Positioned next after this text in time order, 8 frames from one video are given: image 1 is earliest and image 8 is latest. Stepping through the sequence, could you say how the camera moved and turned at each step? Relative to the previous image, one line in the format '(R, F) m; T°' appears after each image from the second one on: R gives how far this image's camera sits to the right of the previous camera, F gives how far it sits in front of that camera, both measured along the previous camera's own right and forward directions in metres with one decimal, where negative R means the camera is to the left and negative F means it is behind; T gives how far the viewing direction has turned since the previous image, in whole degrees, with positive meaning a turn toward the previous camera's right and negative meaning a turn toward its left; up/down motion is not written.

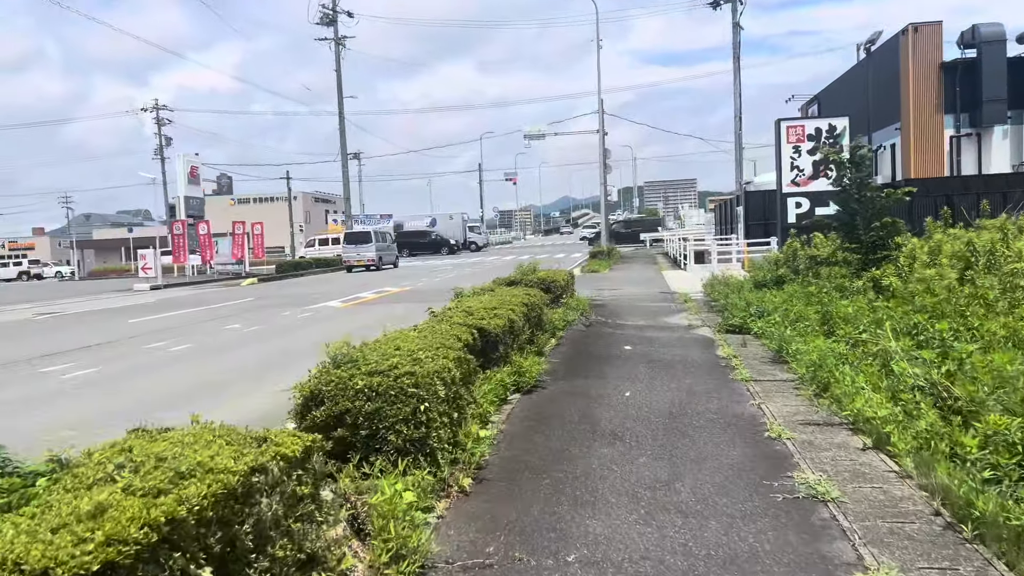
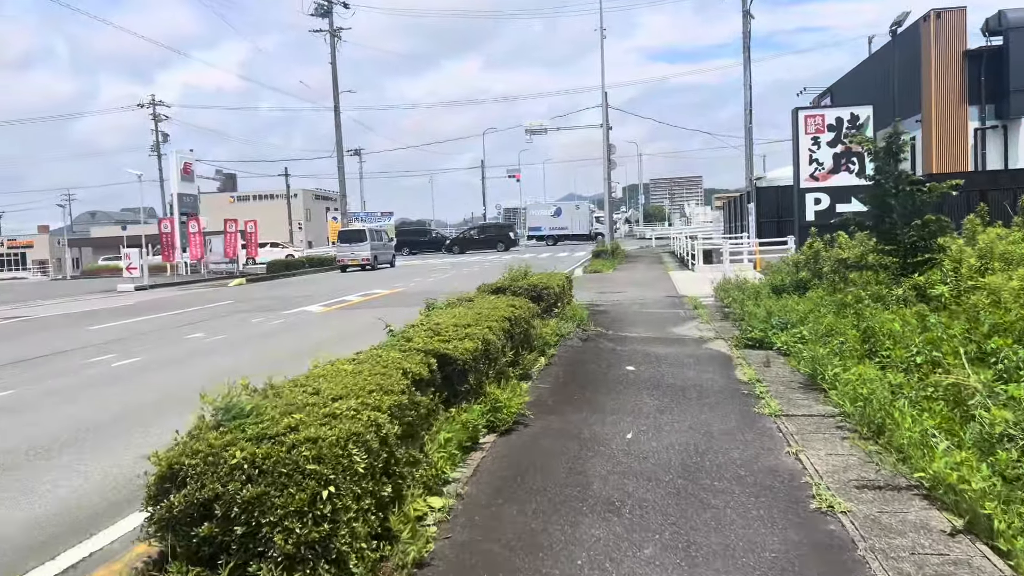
(+0.2, +1.4) m; 0°
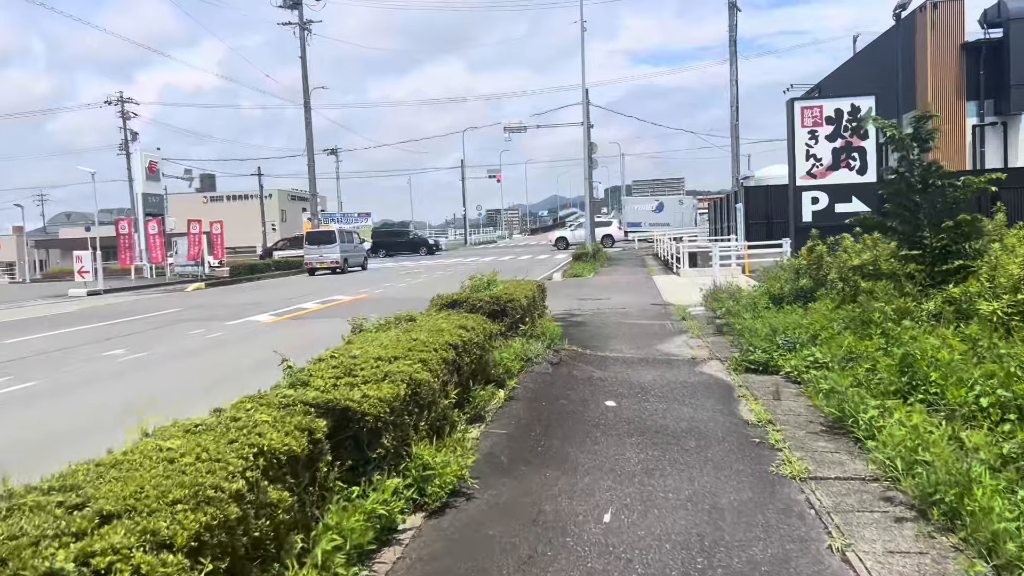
(+0.3, +1.6) m; +1°
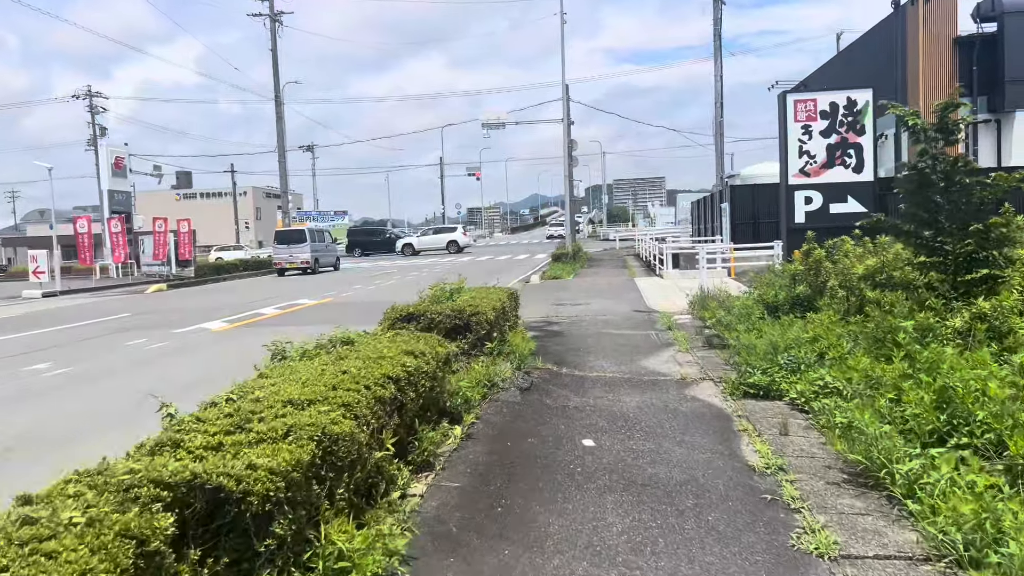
(+0.2, +1.1) m; +1°
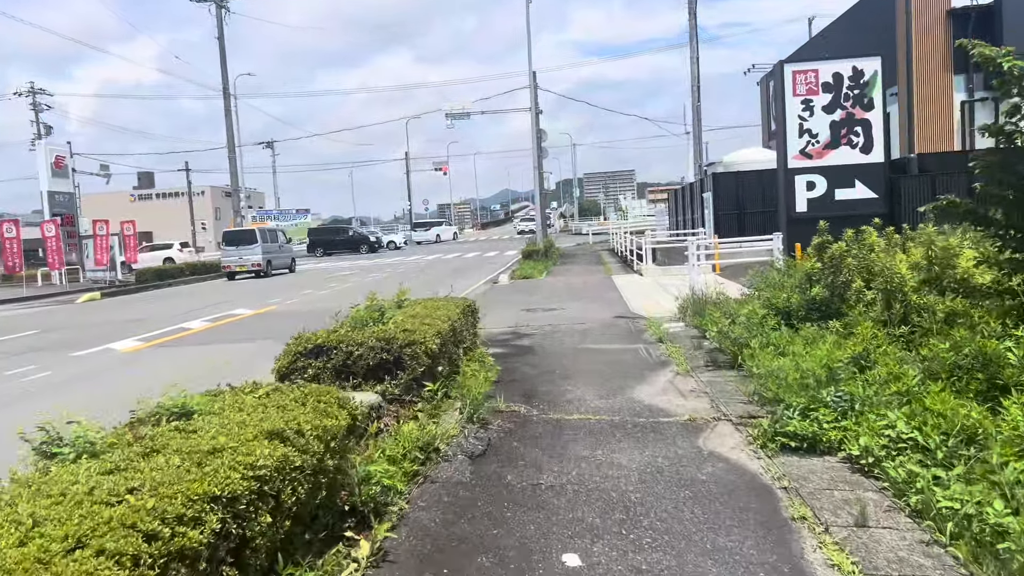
(+0.2, +2.0) m; +2°
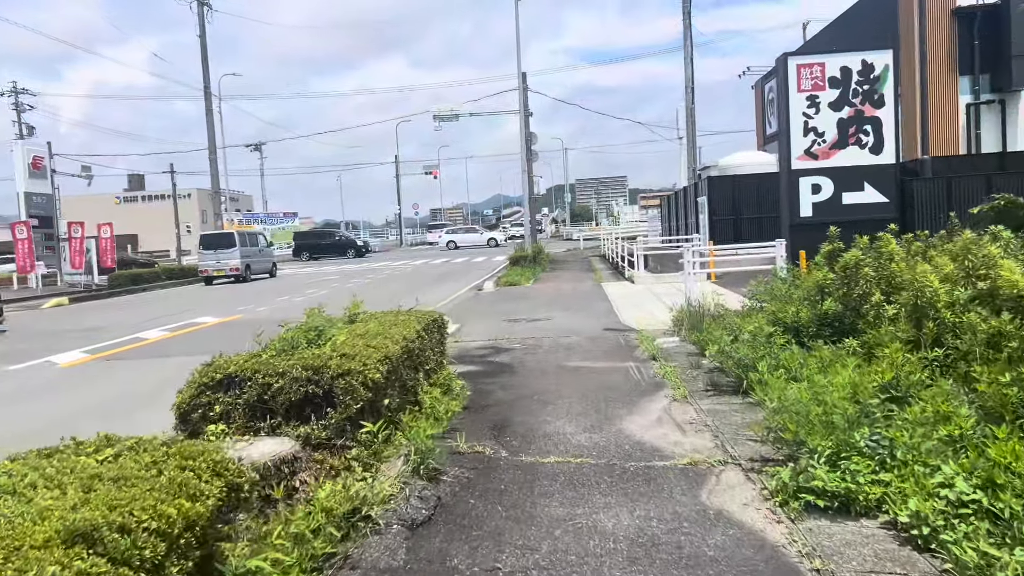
(+0.2, +1.0) m; +1°
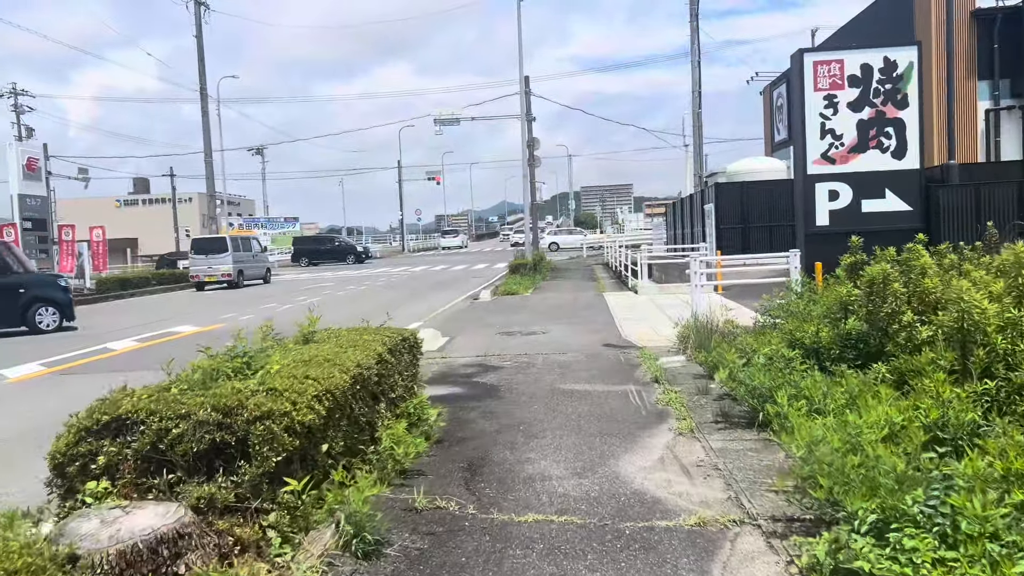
(+0.2, +0.9) m; 0°
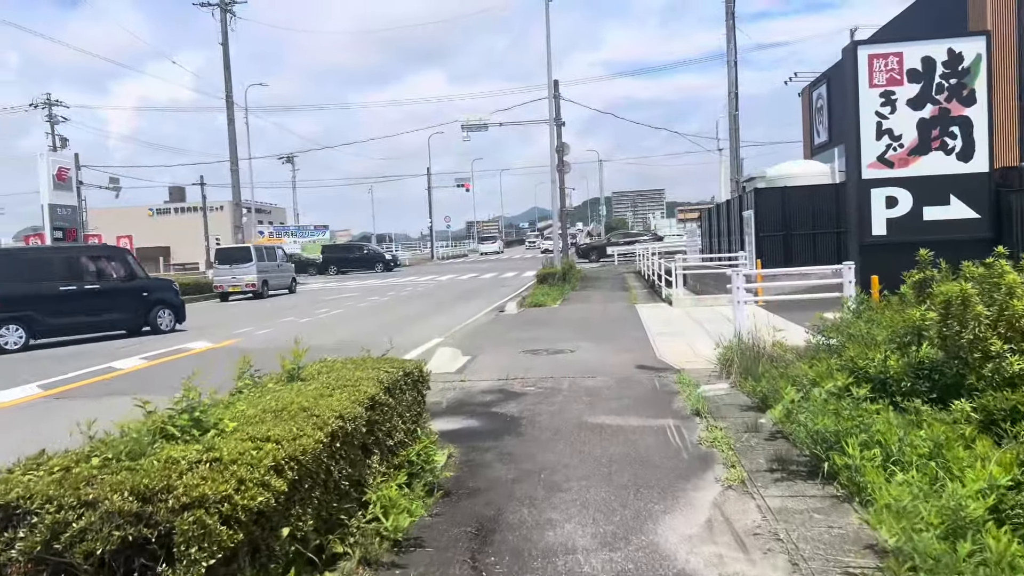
(+0.1, +0.8) m; -2°
